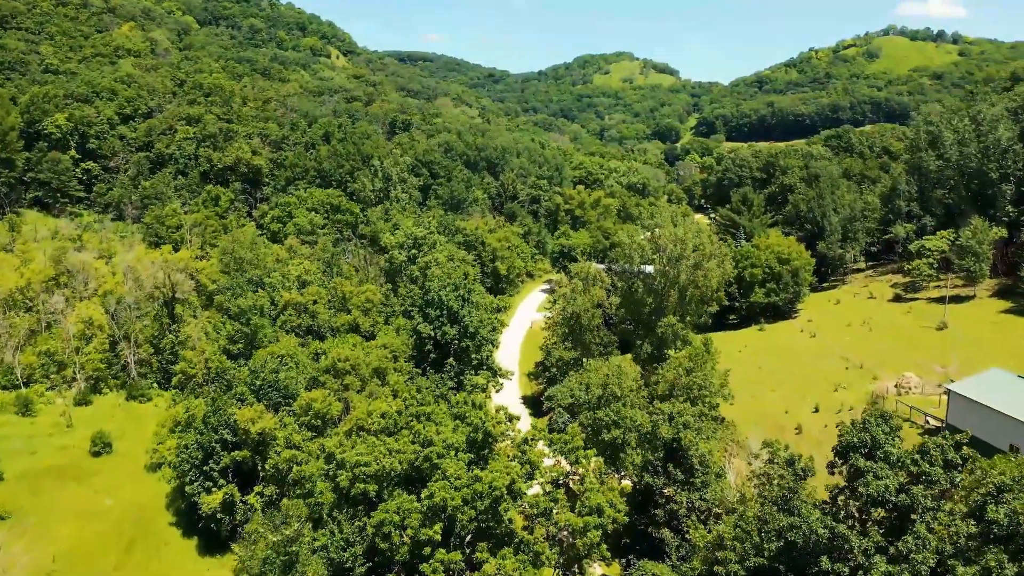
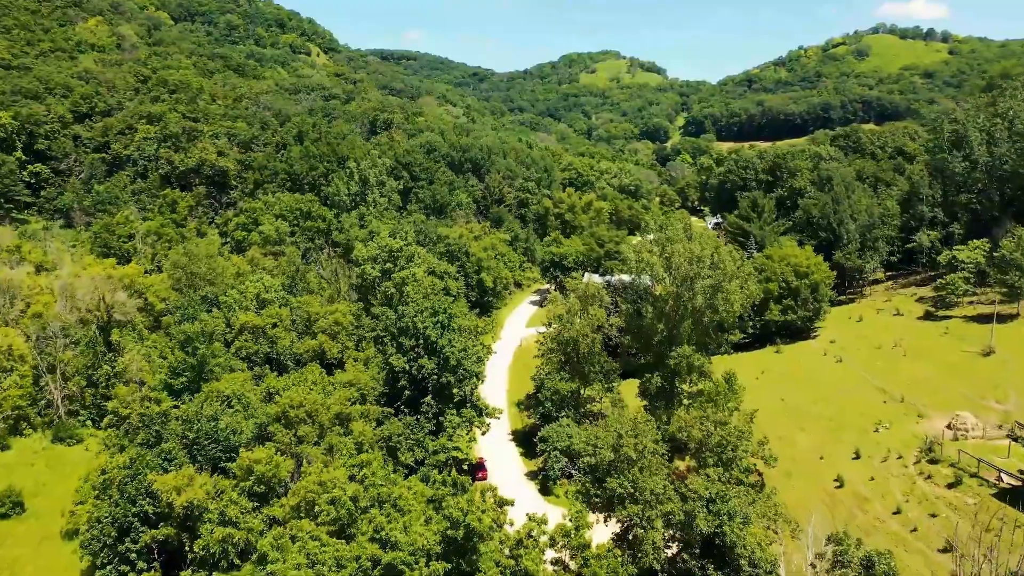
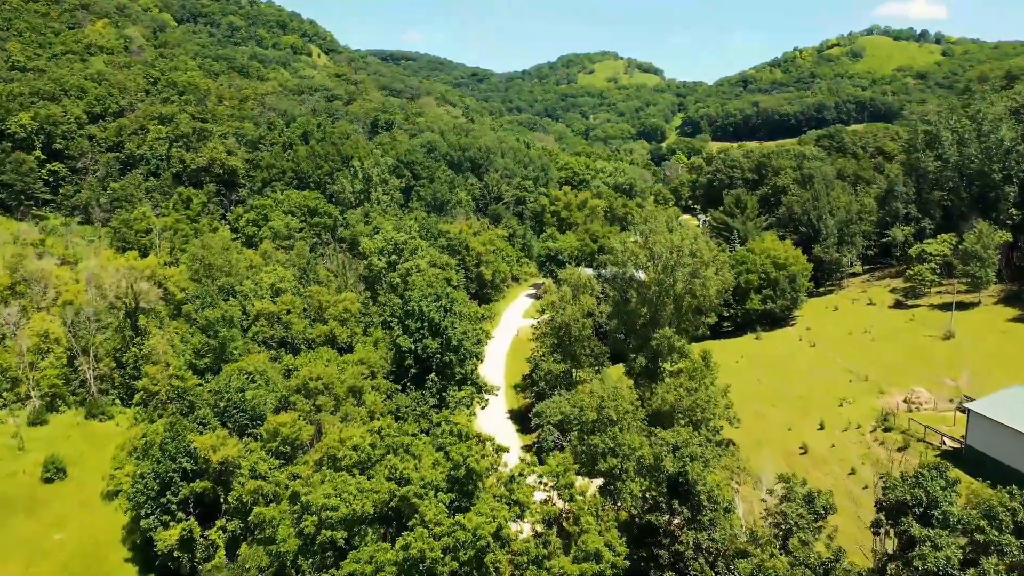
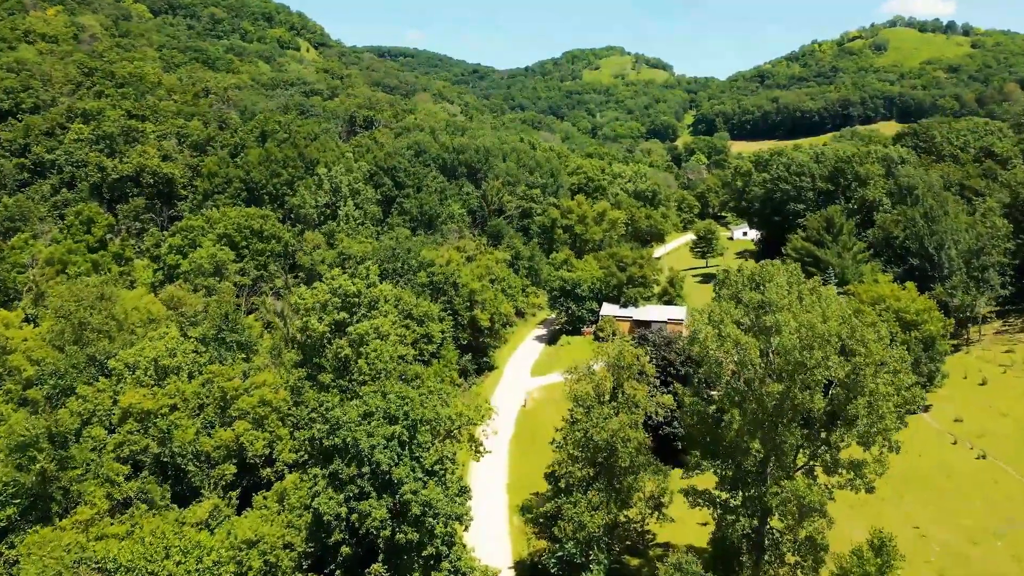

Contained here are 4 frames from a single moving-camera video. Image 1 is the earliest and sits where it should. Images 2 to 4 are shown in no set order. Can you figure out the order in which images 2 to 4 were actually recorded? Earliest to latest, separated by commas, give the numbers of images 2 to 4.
3, 2, 4
